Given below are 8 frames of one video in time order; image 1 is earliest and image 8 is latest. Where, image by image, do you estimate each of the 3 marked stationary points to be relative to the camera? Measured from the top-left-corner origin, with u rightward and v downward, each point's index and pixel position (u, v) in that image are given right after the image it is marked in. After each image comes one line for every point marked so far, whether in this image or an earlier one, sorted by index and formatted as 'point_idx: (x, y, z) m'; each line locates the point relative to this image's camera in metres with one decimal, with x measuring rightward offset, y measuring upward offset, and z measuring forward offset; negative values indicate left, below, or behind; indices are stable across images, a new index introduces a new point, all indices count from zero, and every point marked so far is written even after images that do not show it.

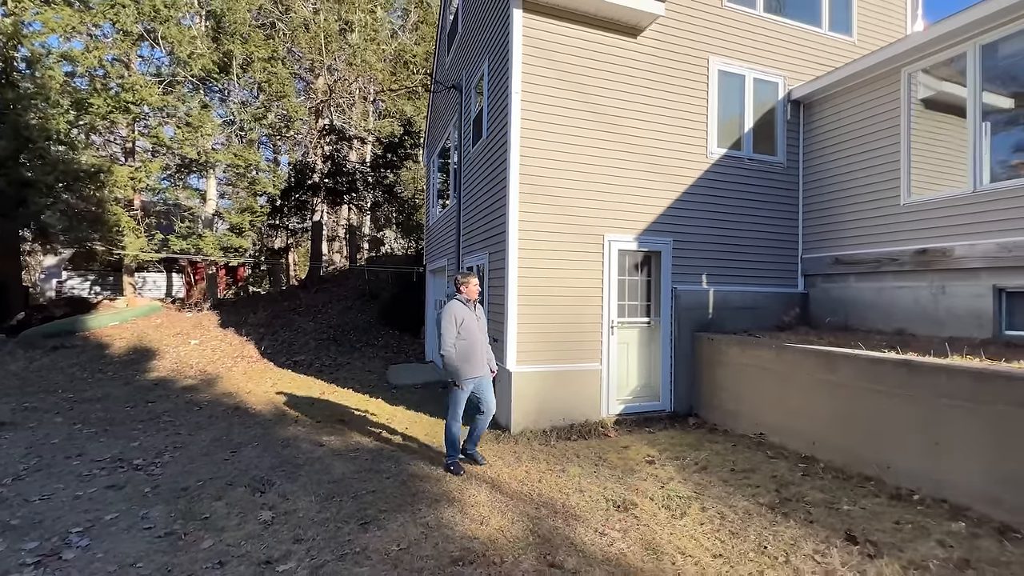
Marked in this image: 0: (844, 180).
0: (+5.0, +1.6, +6.9) m
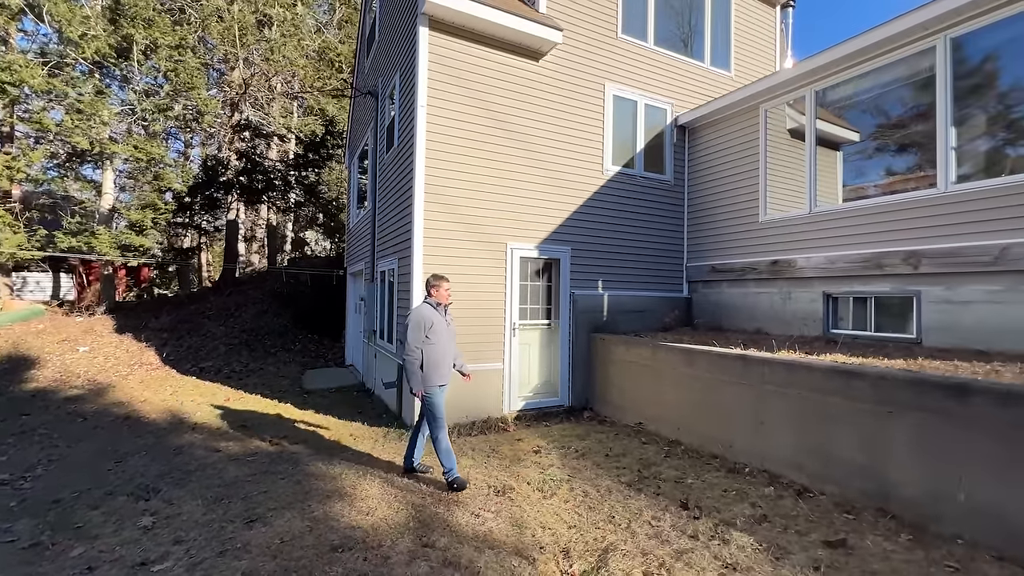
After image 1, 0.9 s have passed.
0: (+3.6, +1.6, +7.8) m
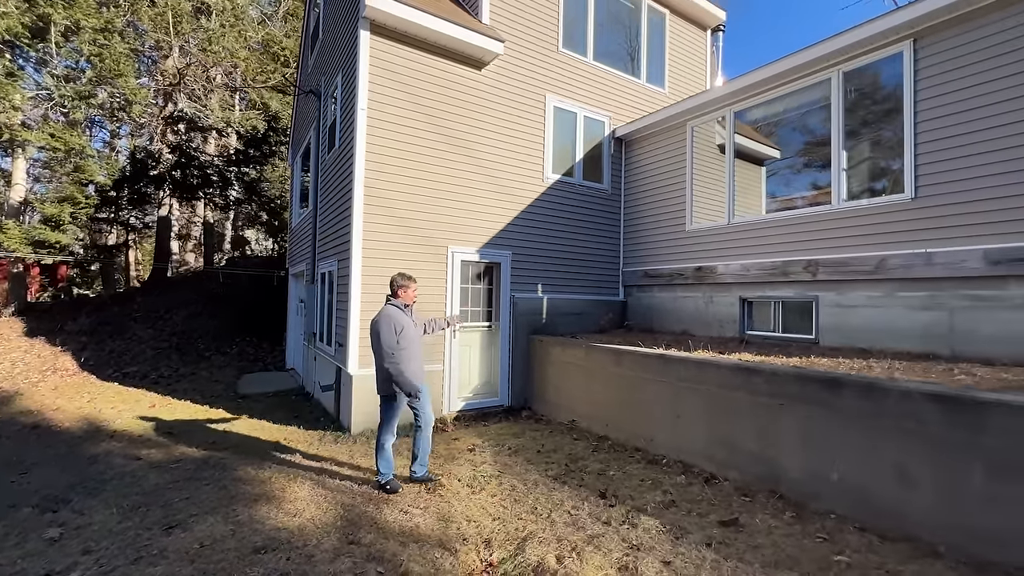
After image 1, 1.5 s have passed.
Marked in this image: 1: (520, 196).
0: (+2.6, +1.5, +8.3) m
1: (+0.1, +1.6, +7.6) m
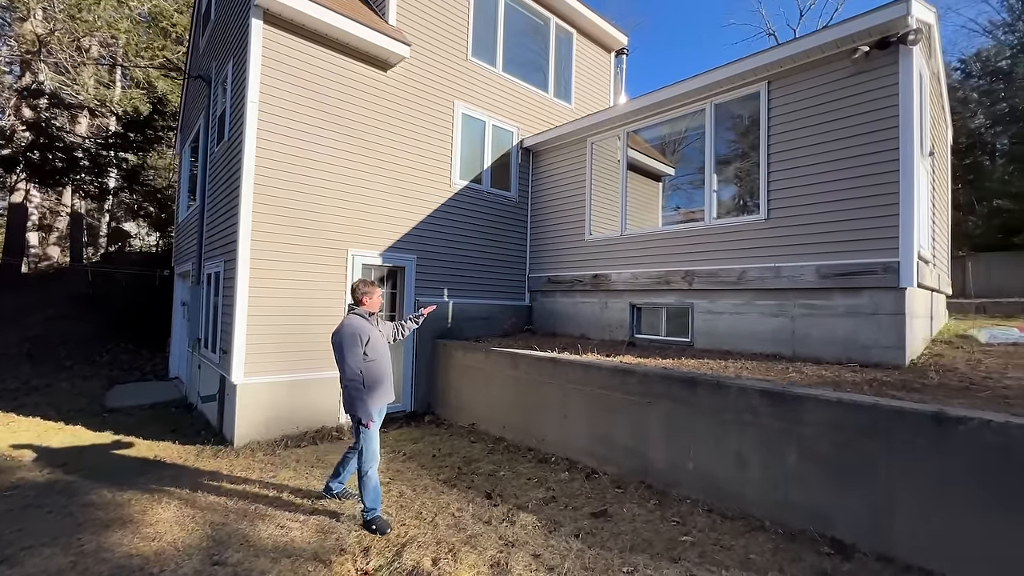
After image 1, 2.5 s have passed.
0: (+0.8, +1.4, +8.7) m
1: (-1.5, +1.5, +7.6) m
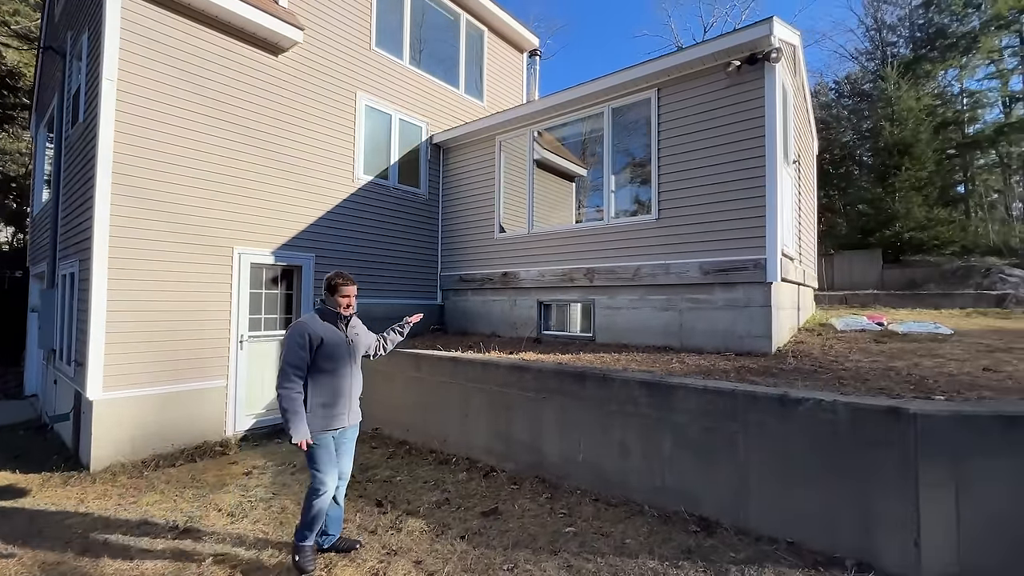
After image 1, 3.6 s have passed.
0: (-0.9, +1.4, +8.6) m
1: (-3.0, +1.5, +7.1) m
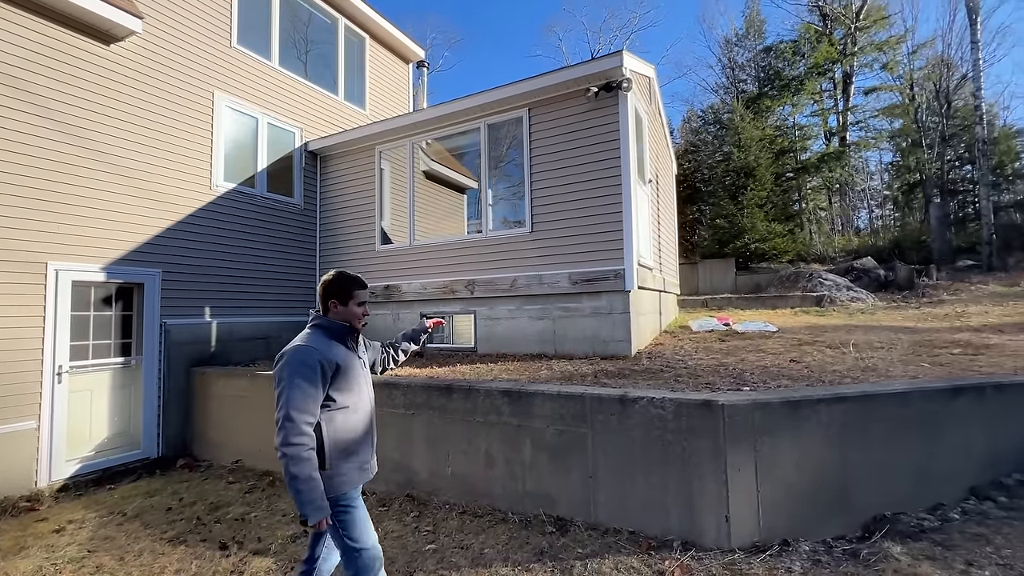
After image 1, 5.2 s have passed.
0: (-3.1, +1.1, +8.3) m
1: (-4.8, +1.2, +6.4) m
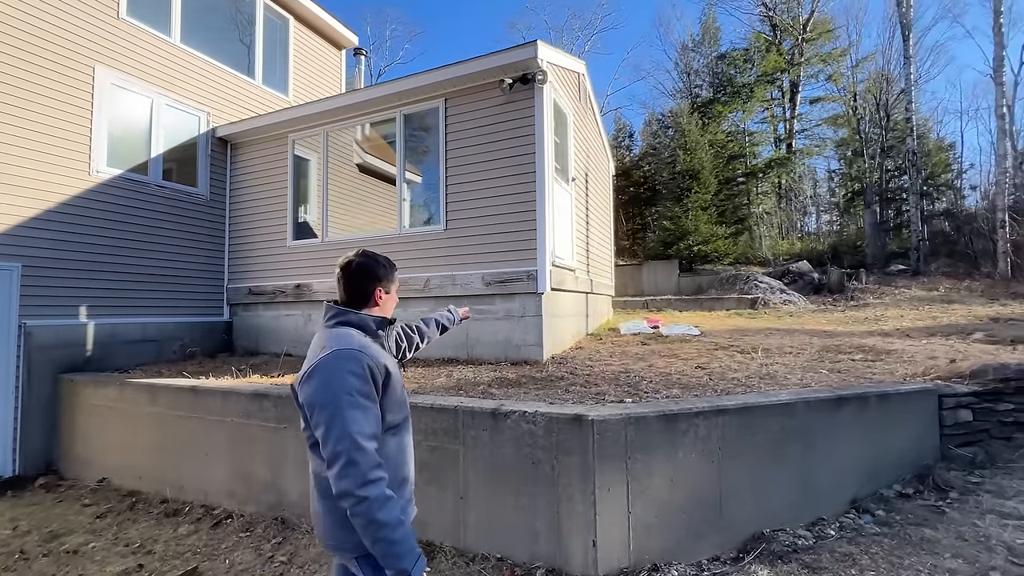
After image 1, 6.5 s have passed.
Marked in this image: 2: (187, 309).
0: (-4.4, +1.2, +7.7) m
1: (-6.0, +1.3, +5.7) m
2: (-5.2, -0.3, +7.2) m
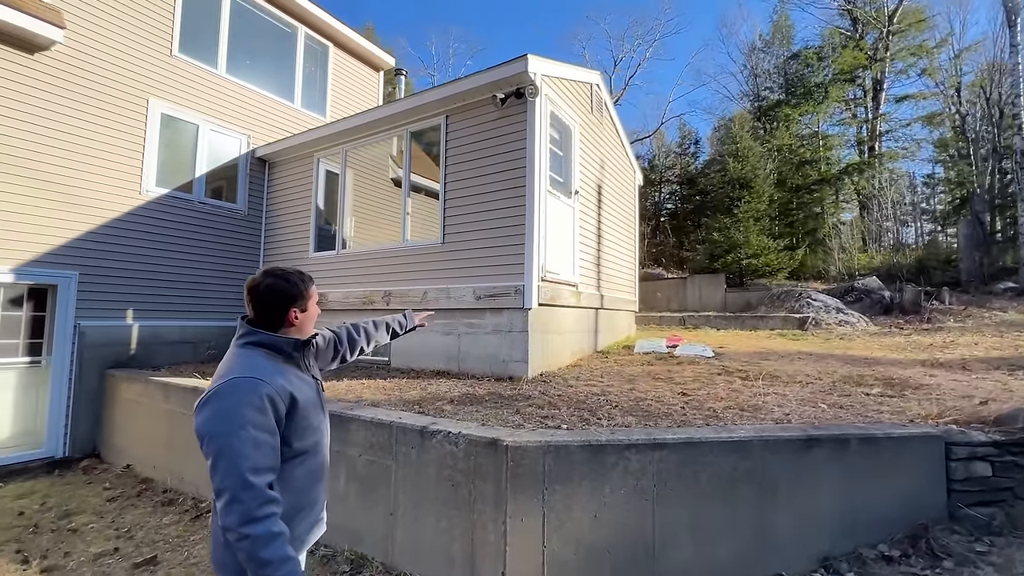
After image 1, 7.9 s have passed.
0: (-4.2, +1.0, +8.3) m
1: (-6.1, +1.2, +6.5) m
2: (-5.1, -0.5, +7.9) m
